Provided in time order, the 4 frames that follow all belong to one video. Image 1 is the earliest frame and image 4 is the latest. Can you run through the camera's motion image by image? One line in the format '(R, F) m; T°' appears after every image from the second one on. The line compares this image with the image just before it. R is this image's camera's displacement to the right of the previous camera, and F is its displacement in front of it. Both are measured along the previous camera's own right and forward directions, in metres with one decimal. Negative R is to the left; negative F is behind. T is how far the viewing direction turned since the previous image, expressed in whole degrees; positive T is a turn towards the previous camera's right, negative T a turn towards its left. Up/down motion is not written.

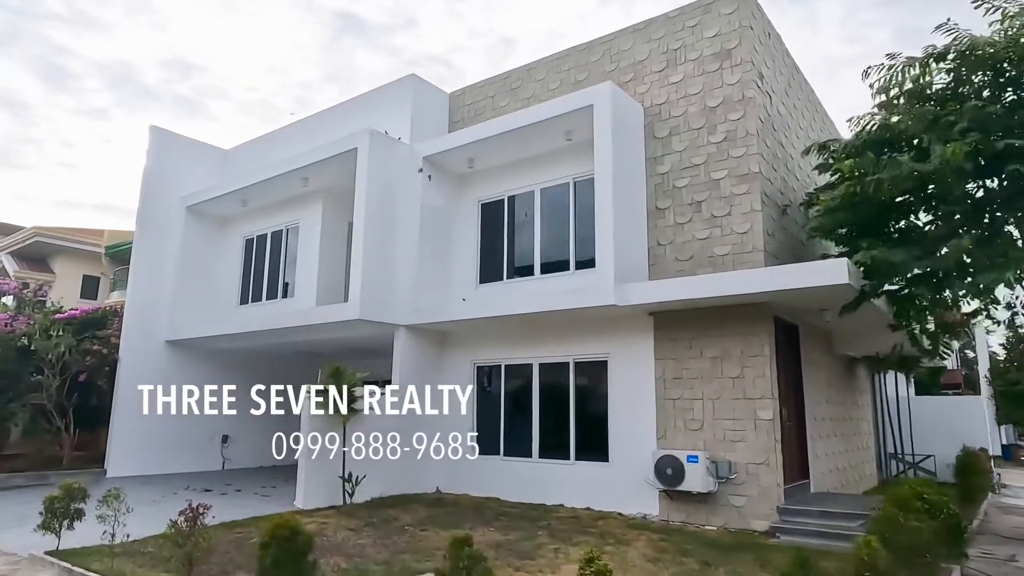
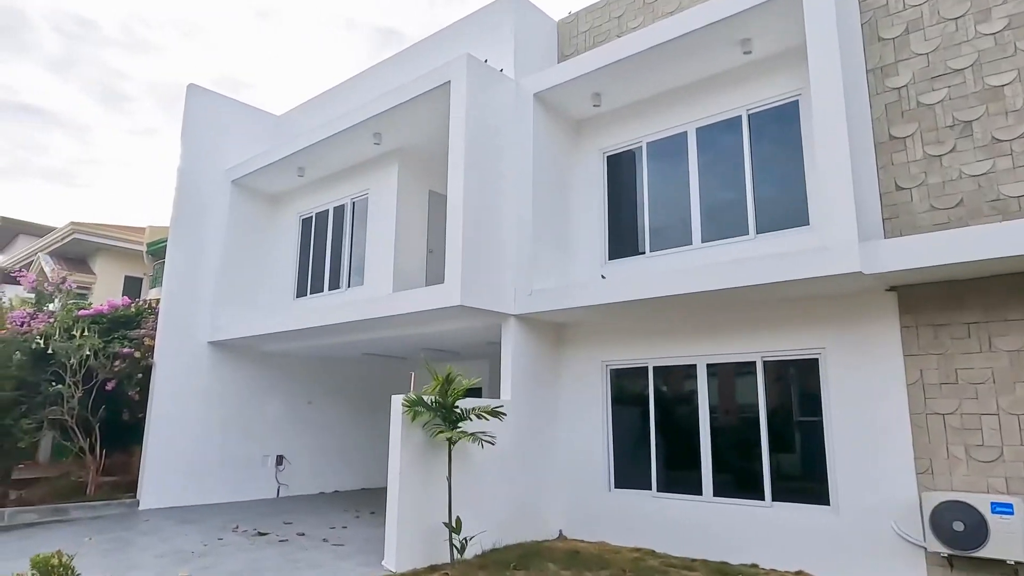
(-1.2, +2.6) m; -3°
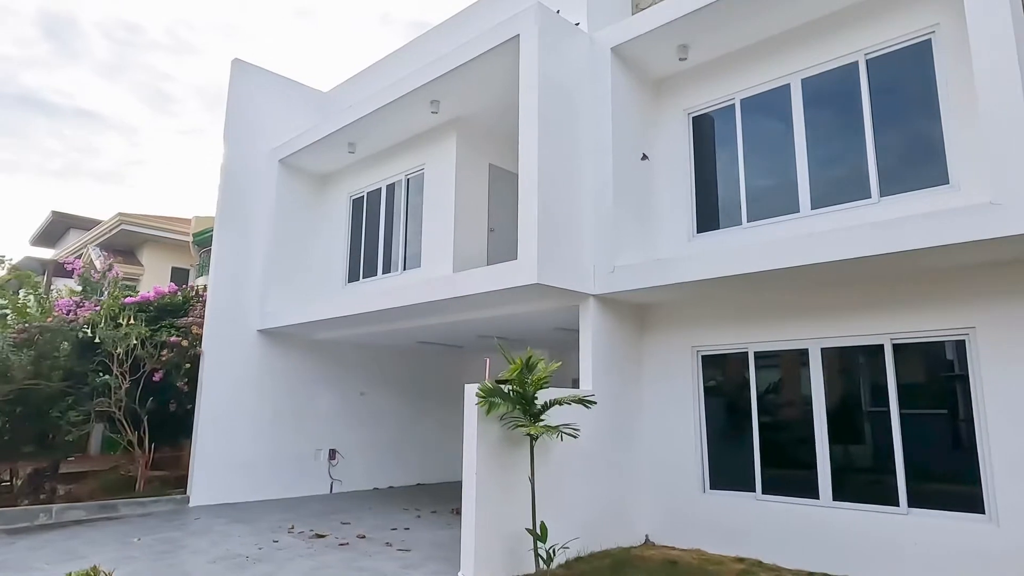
(-0.4, +0.8) m; -3°
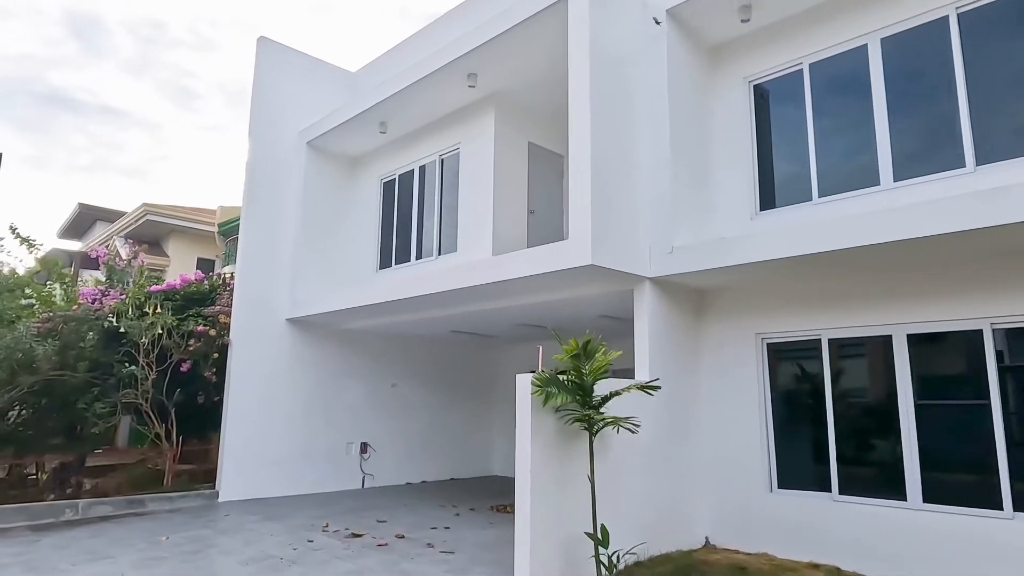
(-0.3, +0.5) m; -2°
